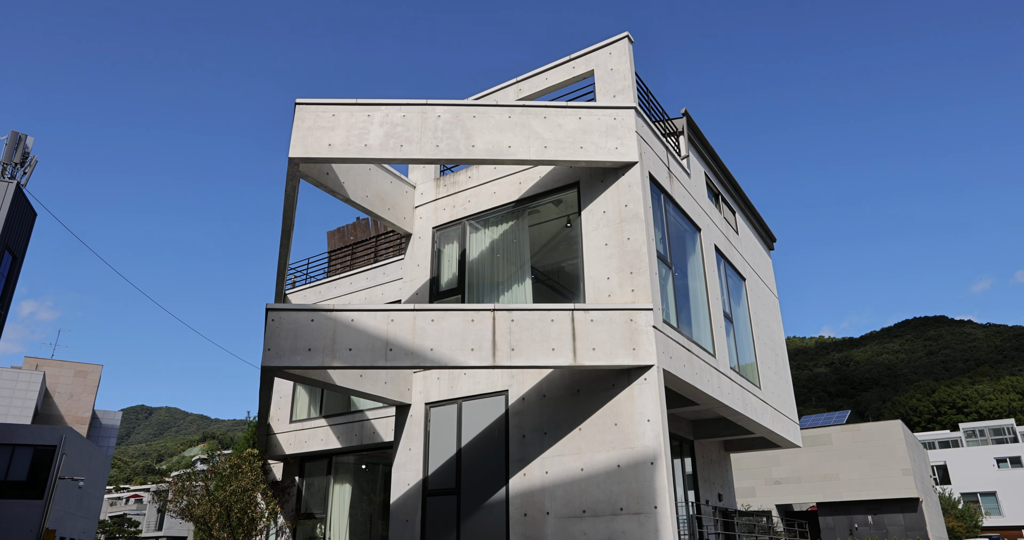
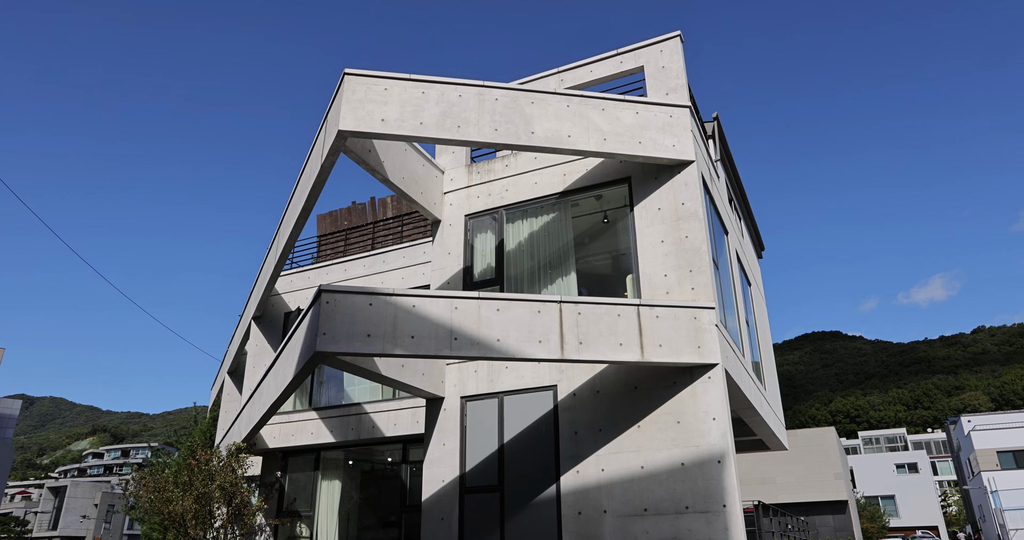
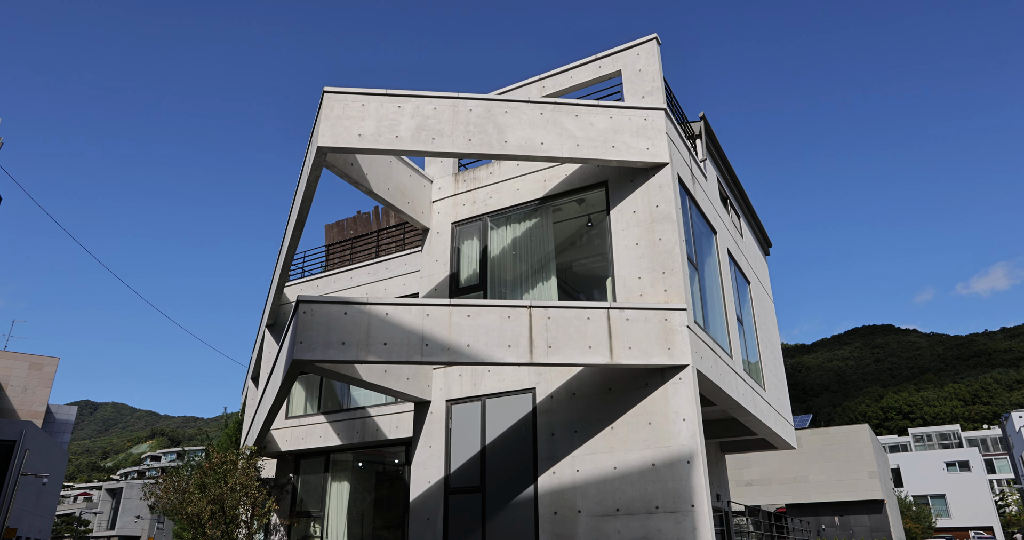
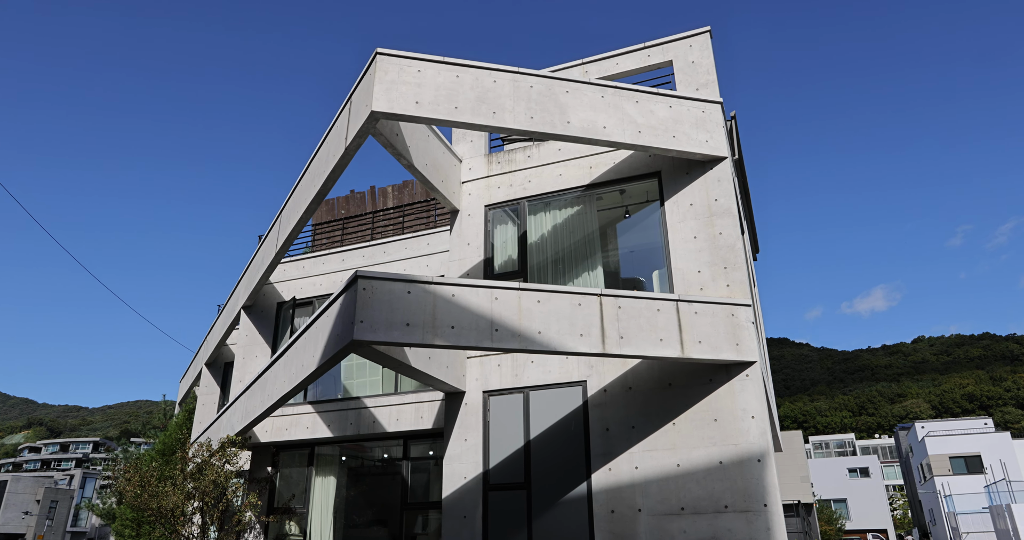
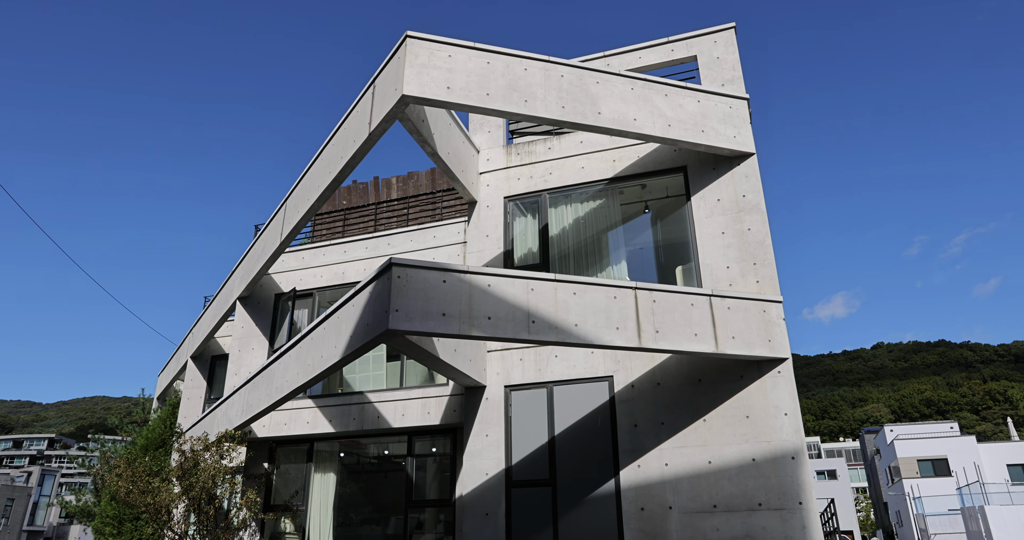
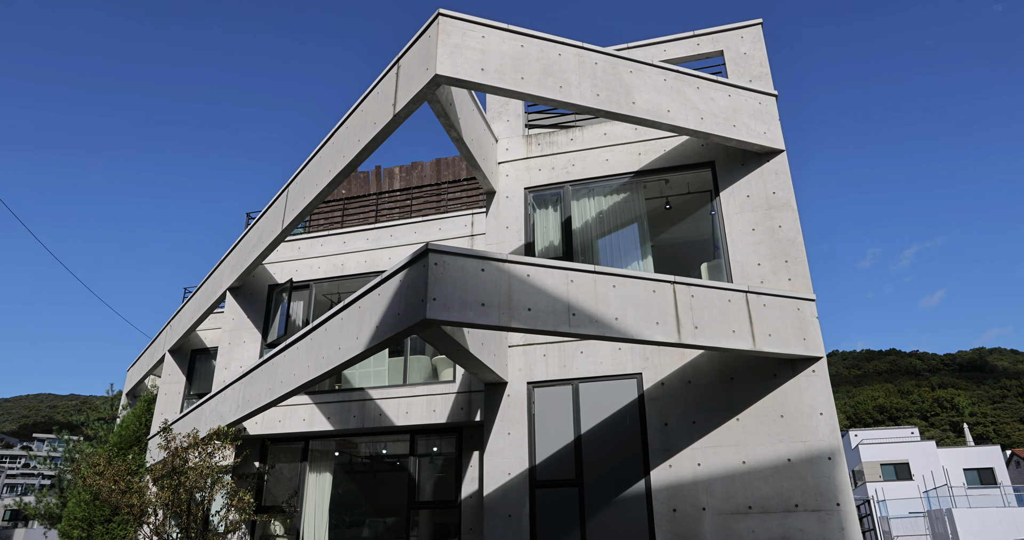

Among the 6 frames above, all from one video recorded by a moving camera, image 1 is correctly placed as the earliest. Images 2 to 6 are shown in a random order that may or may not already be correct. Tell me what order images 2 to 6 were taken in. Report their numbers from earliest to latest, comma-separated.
3, 2, 4, 5, 6
